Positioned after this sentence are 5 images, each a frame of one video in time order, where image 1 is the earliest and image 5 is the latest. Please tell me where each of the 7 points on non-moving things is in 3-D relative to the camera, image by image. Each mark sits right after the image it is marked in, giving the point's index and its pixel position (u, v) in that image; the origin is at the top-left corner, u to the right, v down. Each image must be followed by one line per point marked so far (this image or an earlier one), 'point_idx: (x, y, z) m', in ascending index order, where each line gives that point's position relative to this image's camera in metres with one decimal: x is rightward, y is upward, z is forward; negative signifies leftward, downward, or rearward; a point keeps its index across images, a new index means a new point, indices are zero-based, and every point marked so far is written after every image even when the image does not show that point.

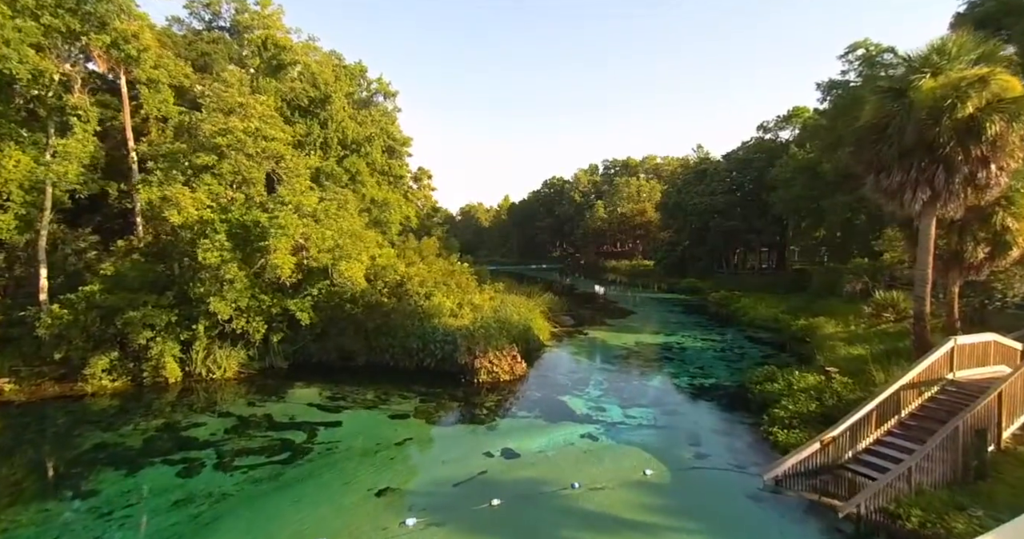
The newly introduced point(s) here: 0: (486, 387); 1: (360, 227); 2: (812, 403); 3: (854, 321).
0: (-0.7, -3.3, +14.0) m
1: (-4.8, +1.3, +15.8) m
2: (+6.4, -2.9, +10.8) m
3: (+13.2, -2.0, +19.5) m
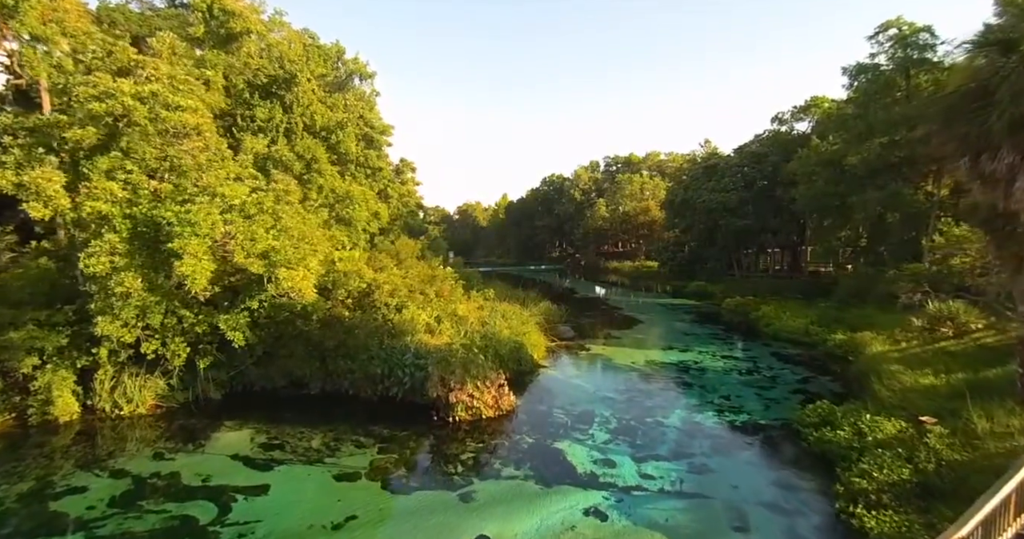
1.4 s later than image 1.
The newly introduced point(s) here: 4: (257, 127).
0: (-1.1, -3.5, +11.0) m
1: (-5.2, +1.0, +12.8) m
2: (+6.1, -3.1, +7.9) m
3: (+12.9, -2.2, +16.6) m
4: (-9.2, +5.2, +18.4) m
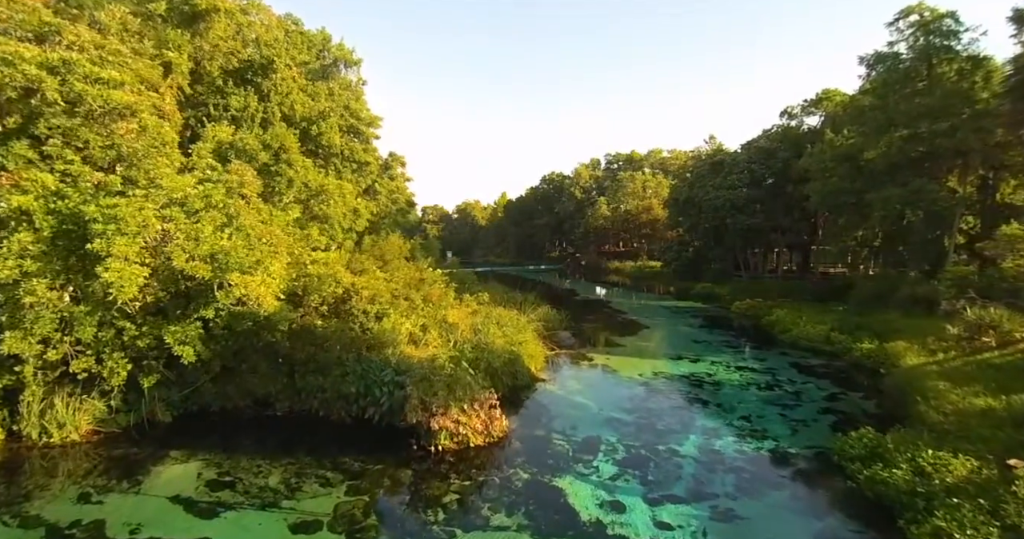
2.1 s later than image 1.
0: (-1.2, -3.6, +9.4) m
1: (-5.3, +1.0, +11.2) m
2: (+6.0, -3.2, +6.3) m
3: (+12.8, -2.3, +15.0) m
4: (-9.4, +5.1, +16.8) m
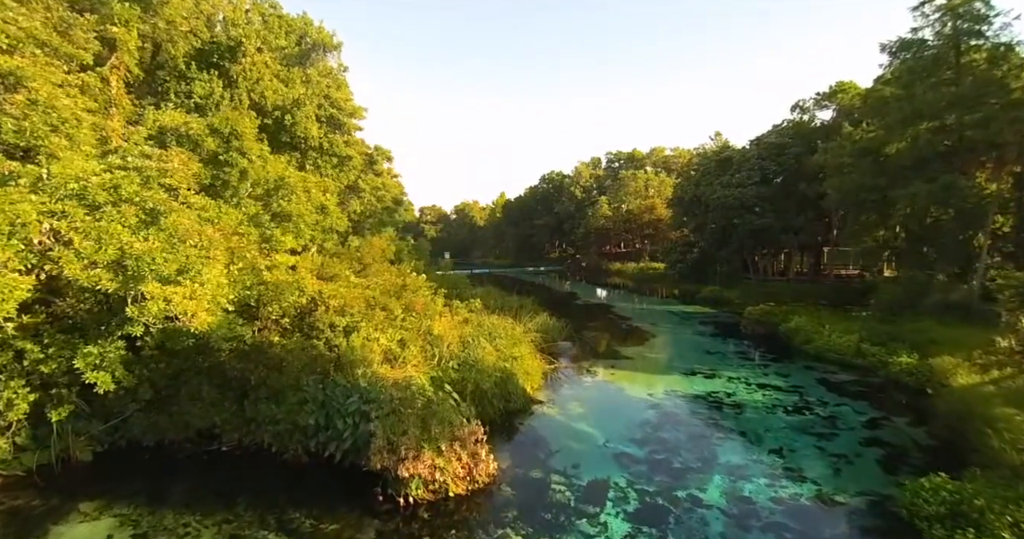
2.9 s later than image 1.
0: (-1.4, -3.7, +7.6) m
1: (-5.5, +0.8, +9.4) m
2: (+5.8, -3.3, +4.4) m
3: (+12.6, -2.4, +13.2) m
4: (-9.6, +5.0, +14.9) m
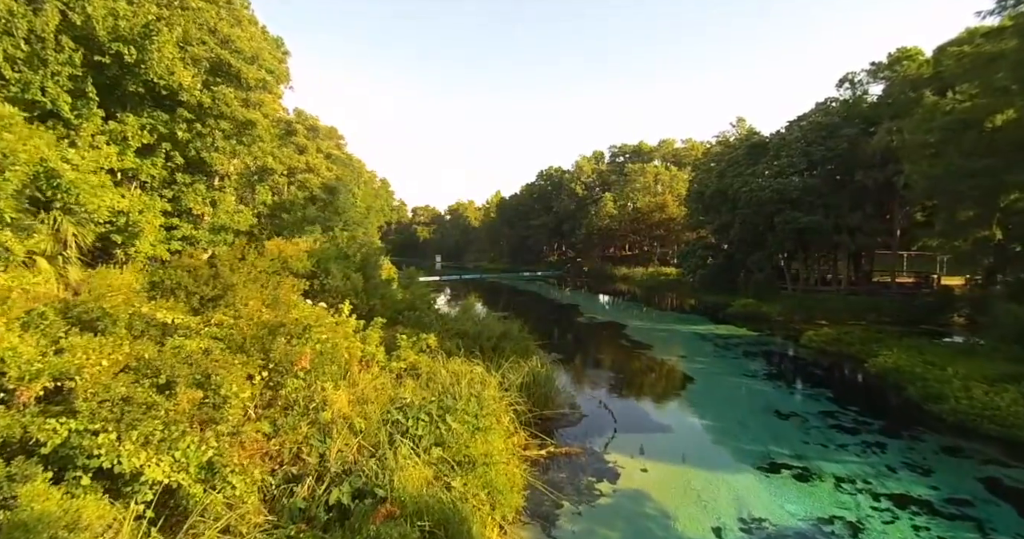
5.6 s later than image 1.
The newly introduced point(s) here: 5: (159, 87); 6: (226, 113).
0: (-2.1, -4.2, +1.3) m
1: (-6.2, +0.4, +3.2) m
2: (+5.1, -3.8, -1.8) m
3: (+11.9, -2.9, +7.0) m
4: (-10.3, +4.5, +8.7) m
5: (-8.4, +4.2, +11.9) m
6: (-7.5, +4.1, +13.3) m
